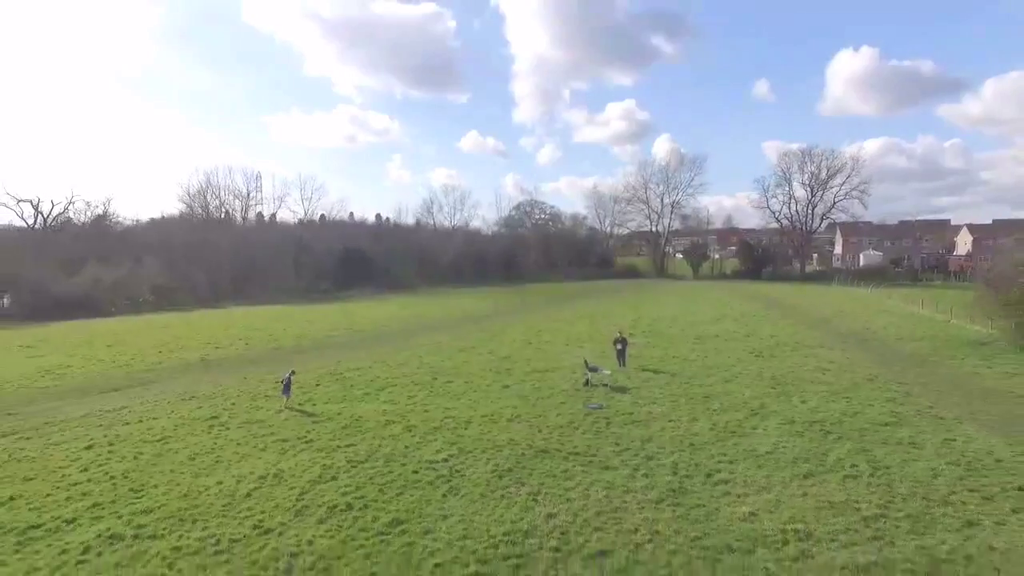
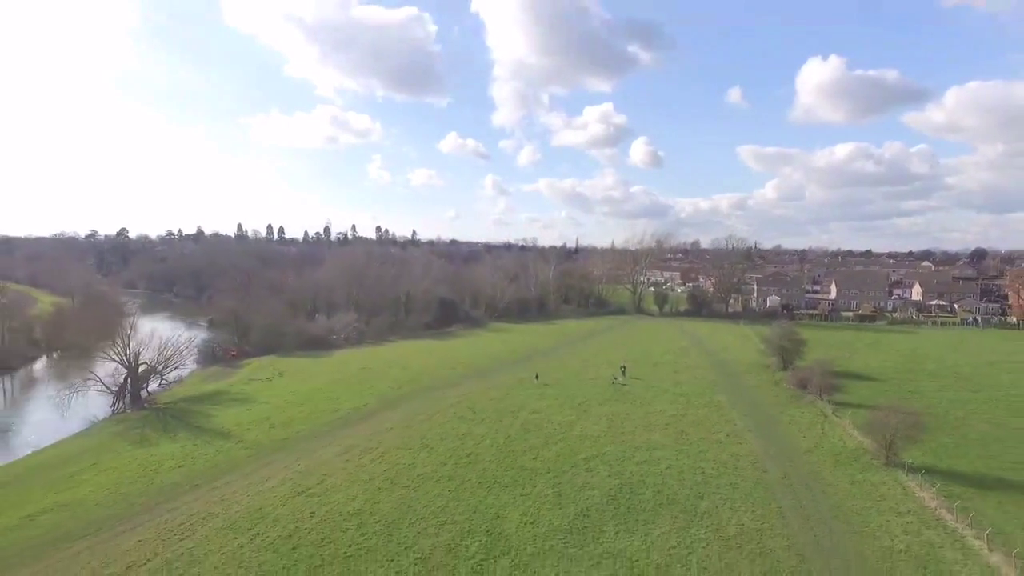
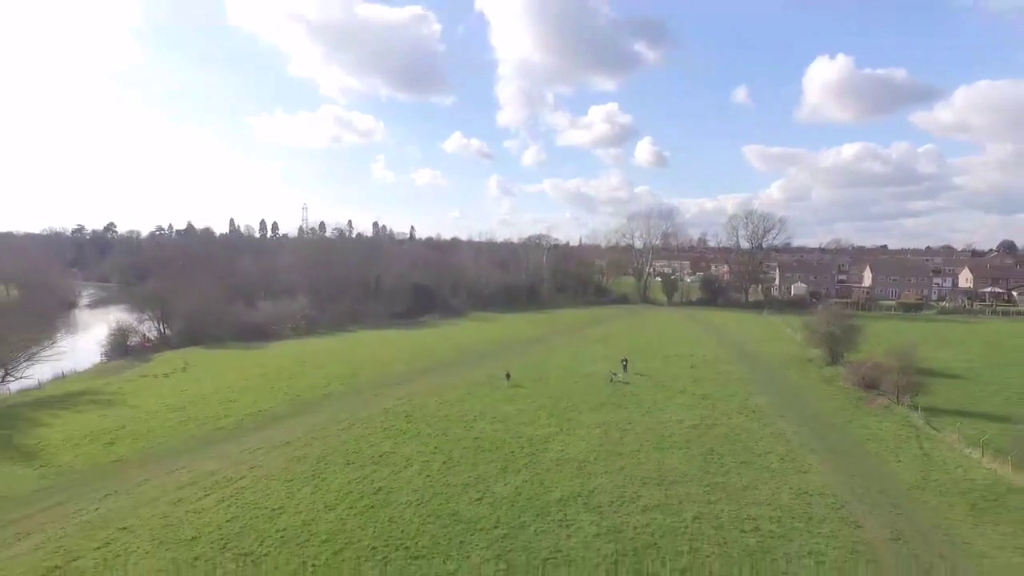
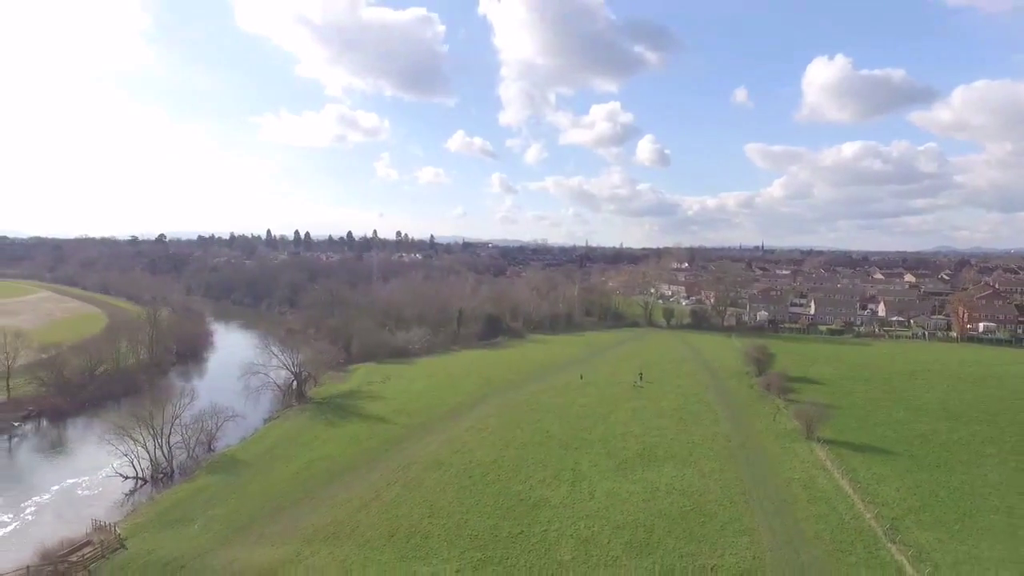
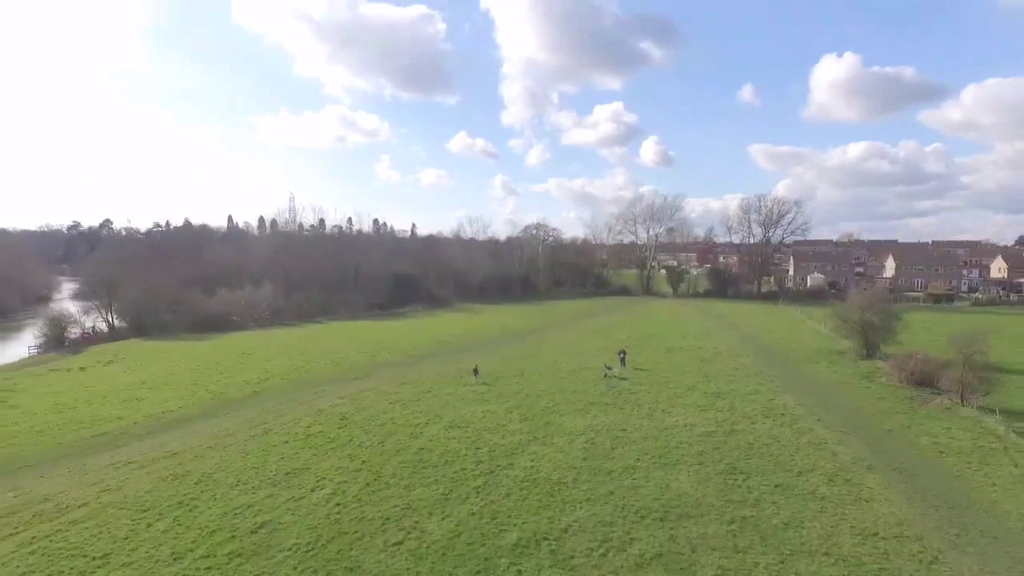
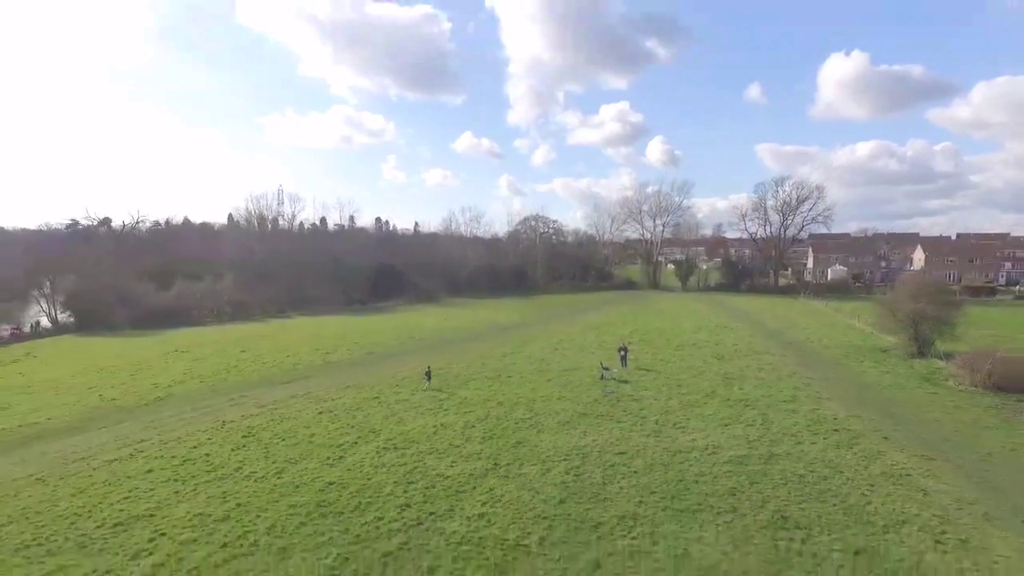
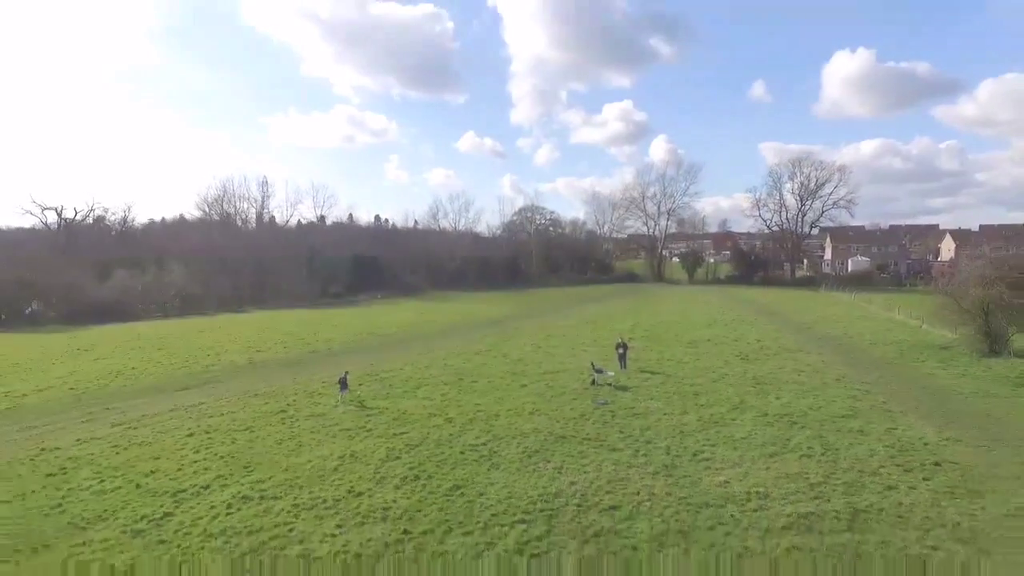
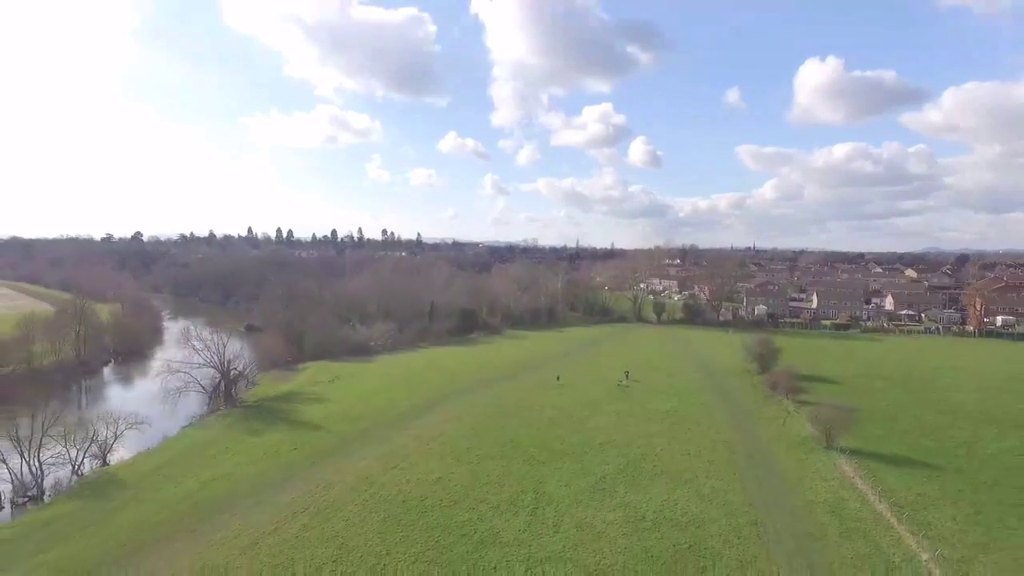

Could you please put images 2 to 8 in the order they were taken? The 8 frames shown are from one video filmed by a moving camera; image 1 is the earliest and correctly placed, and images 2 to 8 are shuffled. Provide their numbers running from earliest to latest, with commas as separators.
7, 6, 5, 3, 2, 8, 4
